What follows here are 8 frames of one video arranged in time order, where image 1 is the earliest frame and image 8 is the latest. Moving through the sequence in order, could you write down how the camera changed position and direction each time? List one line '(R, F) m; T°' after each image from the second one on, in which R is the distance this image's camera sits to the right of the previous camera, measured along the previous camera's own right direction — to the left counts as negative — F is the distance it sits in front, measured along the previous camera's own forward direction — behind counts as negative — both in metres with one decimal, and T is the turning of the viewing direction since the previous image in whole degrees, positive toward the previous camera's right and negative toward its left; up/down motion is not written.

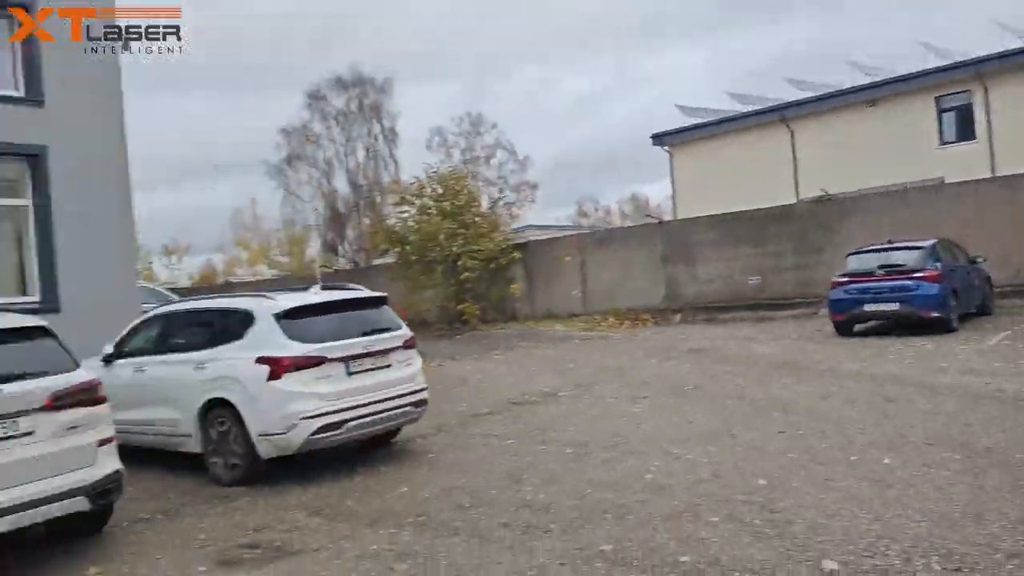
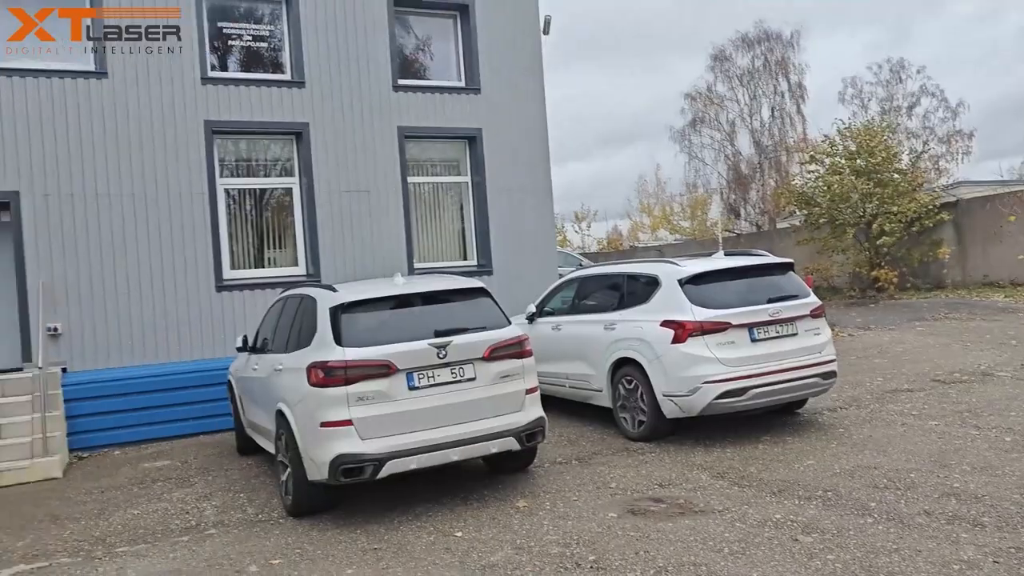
(0.0, 0.0) m; -28°
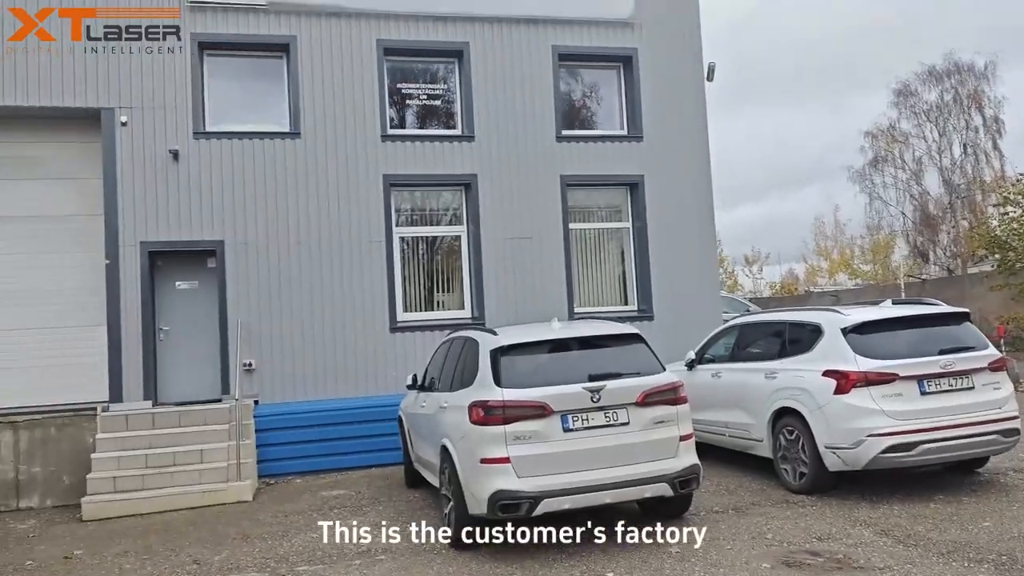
(+0.1, -0.1) m; -12°
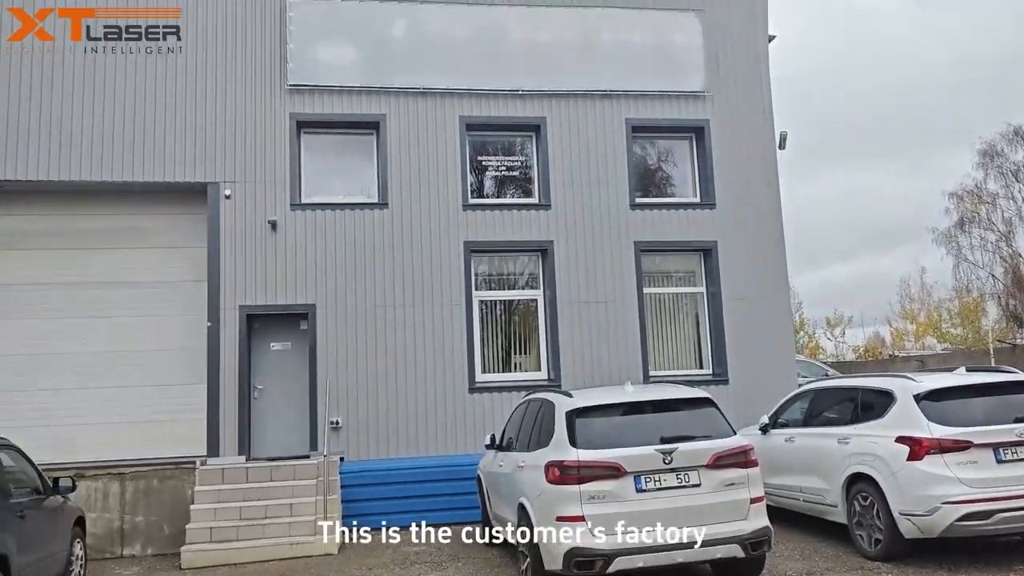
(0.0, -0.3) m; -5°
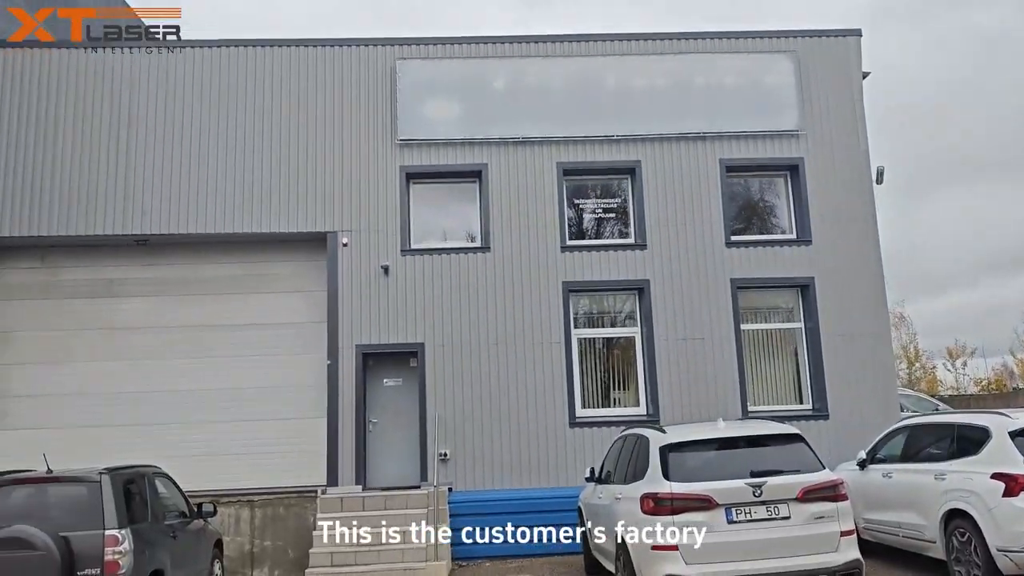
(+0.1, -0.5) m; -7°
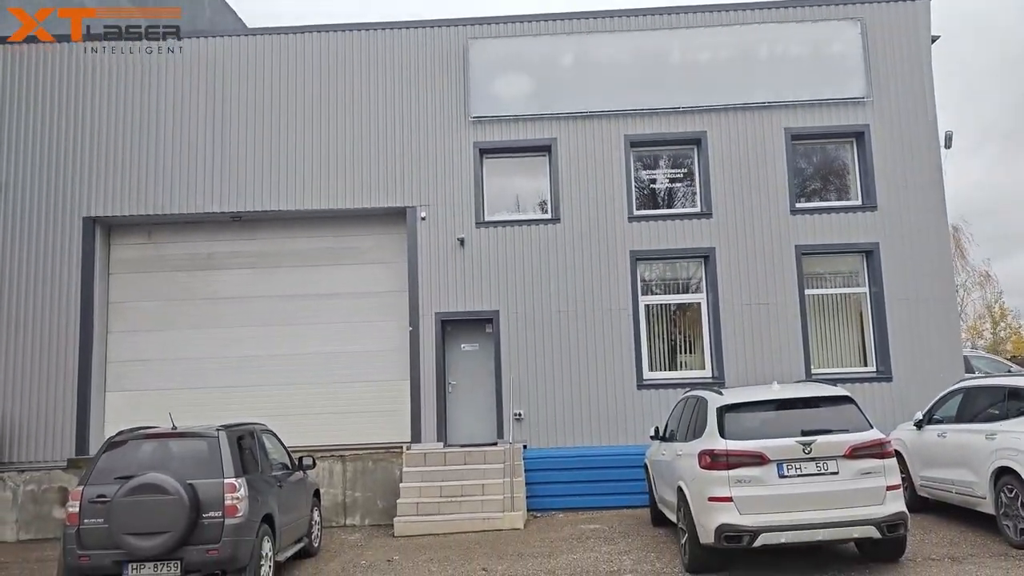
(+0.1, -0.6) m; -5°
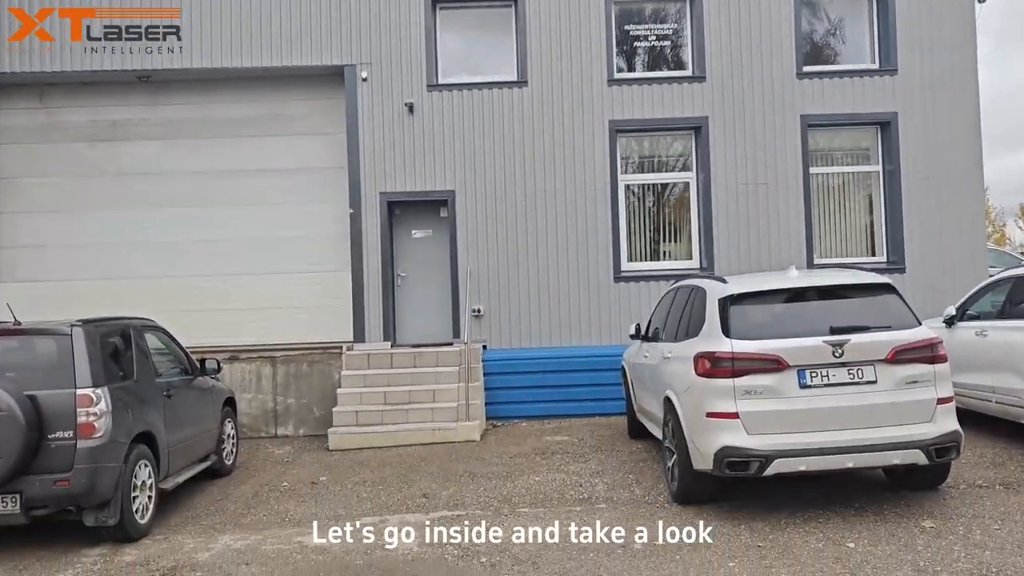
(+0.2, +1.6) m; +2°
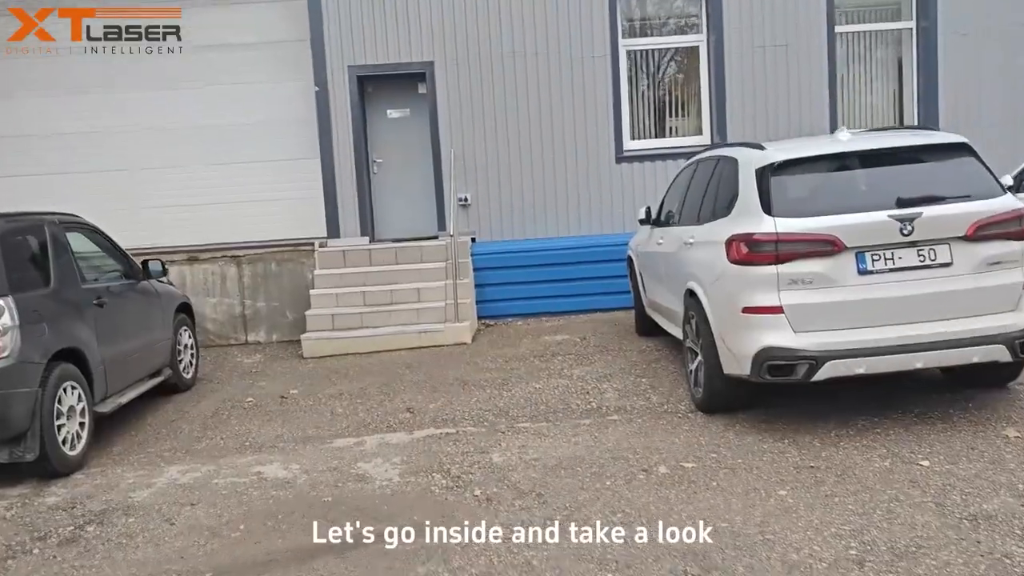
(0.0, +0.9) m; +1°
